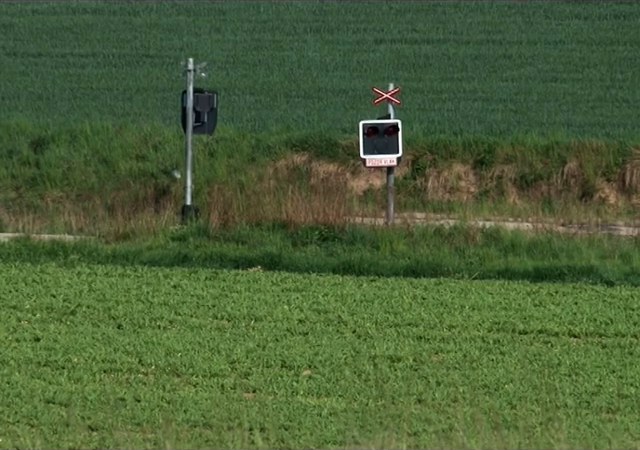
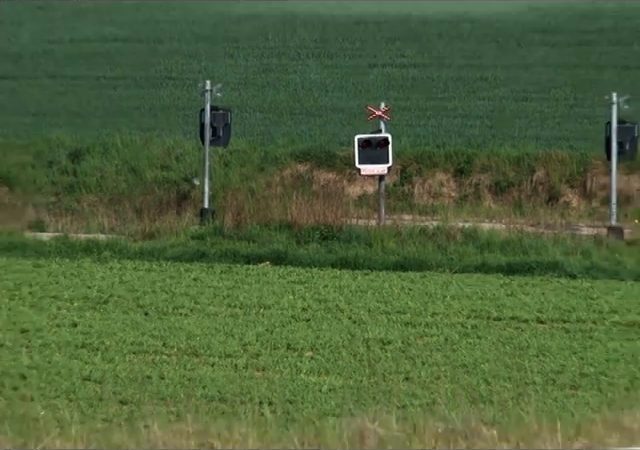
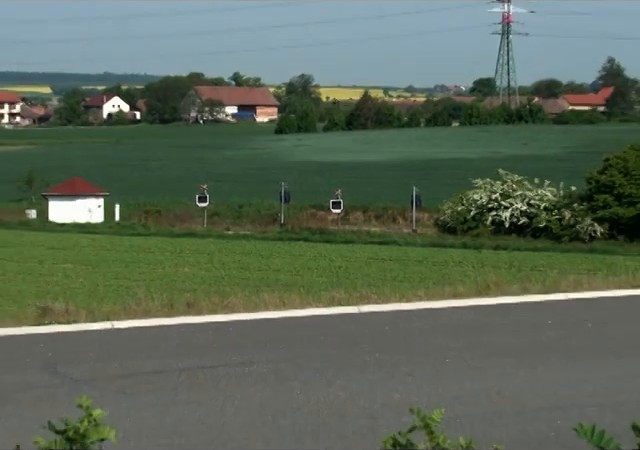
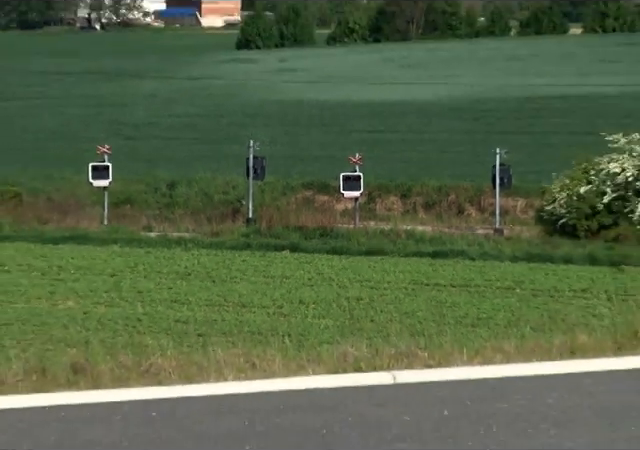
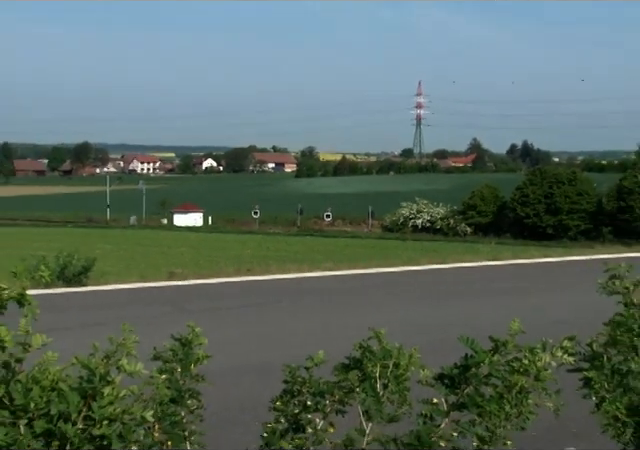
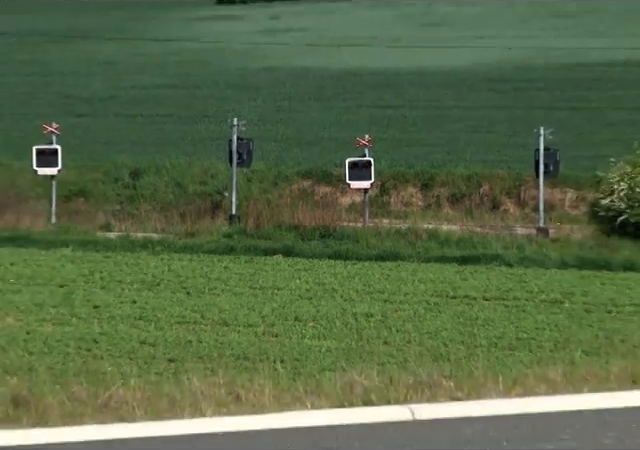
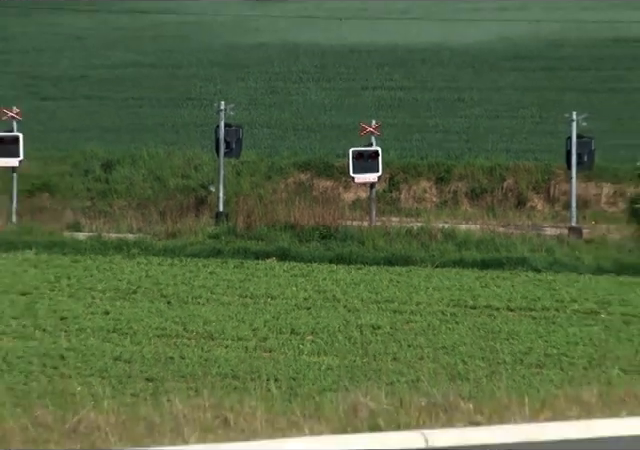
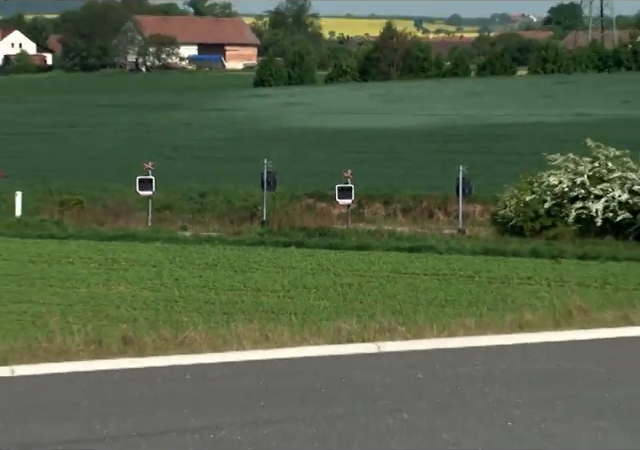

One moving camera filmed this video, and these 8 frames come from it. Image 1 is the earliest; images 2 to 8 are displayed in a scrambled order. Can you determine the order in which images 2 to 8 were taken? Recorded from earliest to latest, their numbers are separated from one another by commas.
2, 7, 6, 4, 8, 3, 5
